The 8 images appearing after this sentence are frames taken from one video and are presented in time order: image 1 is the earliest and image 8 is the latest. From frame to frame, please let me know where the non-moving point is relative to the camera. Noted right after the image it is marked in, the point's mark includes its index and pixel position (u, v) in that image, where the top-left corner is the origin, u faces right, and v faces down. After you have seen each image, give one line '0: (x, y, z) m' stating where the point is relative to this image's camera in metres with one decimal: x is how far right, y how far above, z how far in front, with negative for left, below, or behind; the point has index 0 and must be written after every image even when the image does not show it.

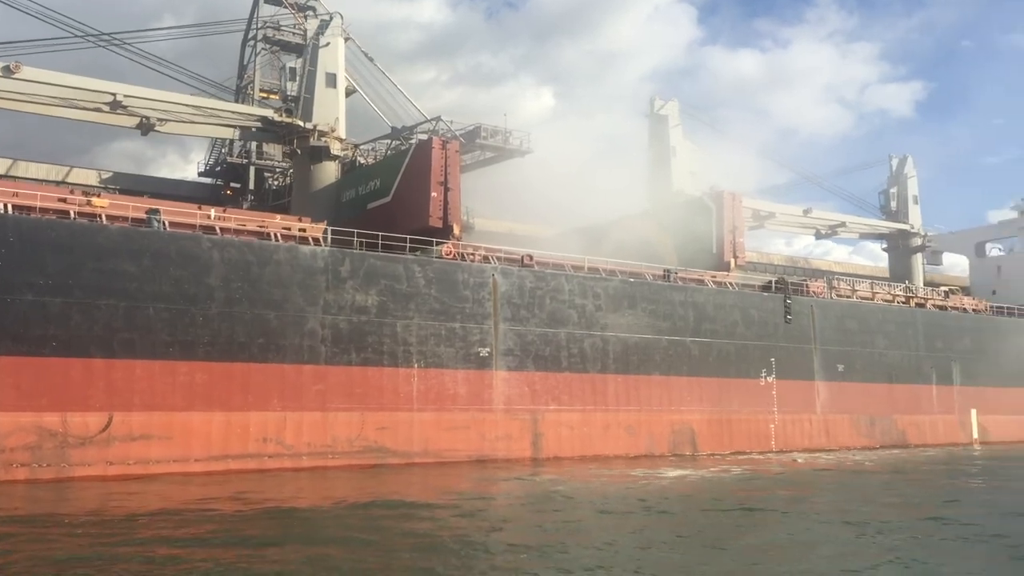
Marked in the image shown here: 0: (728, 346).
0: (+4.6, -1.3, +16.1) m
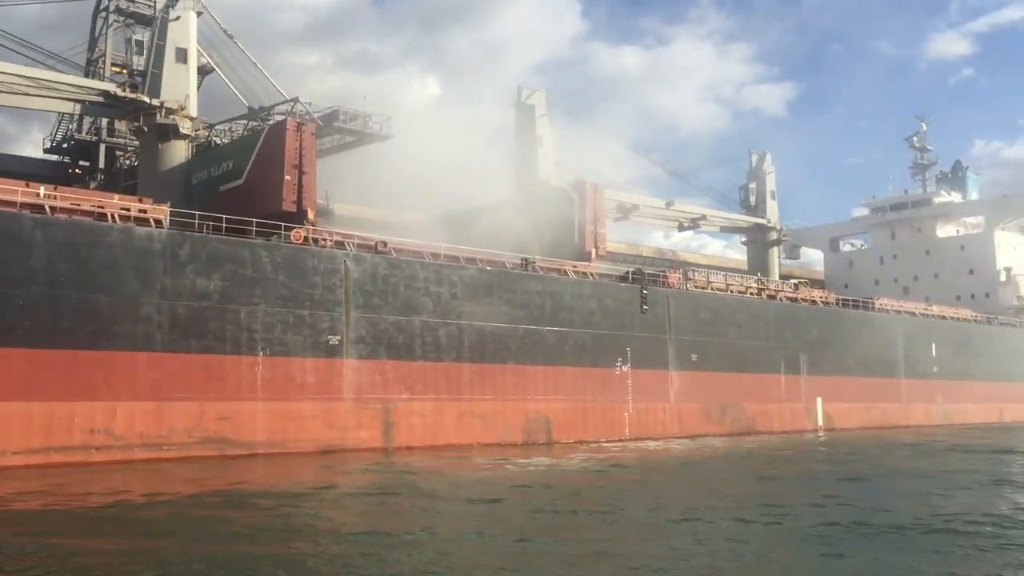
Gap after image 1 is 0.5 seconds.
0: (+1.6, -1.0, +16.2) m
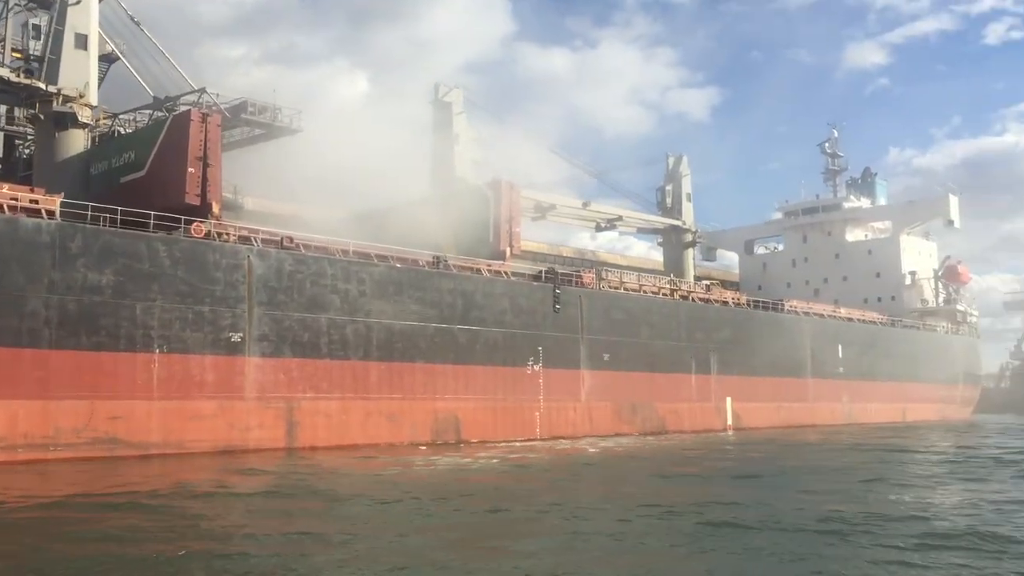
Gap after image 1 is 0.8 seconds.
0: (-0.3, -1.0, +16.1) m
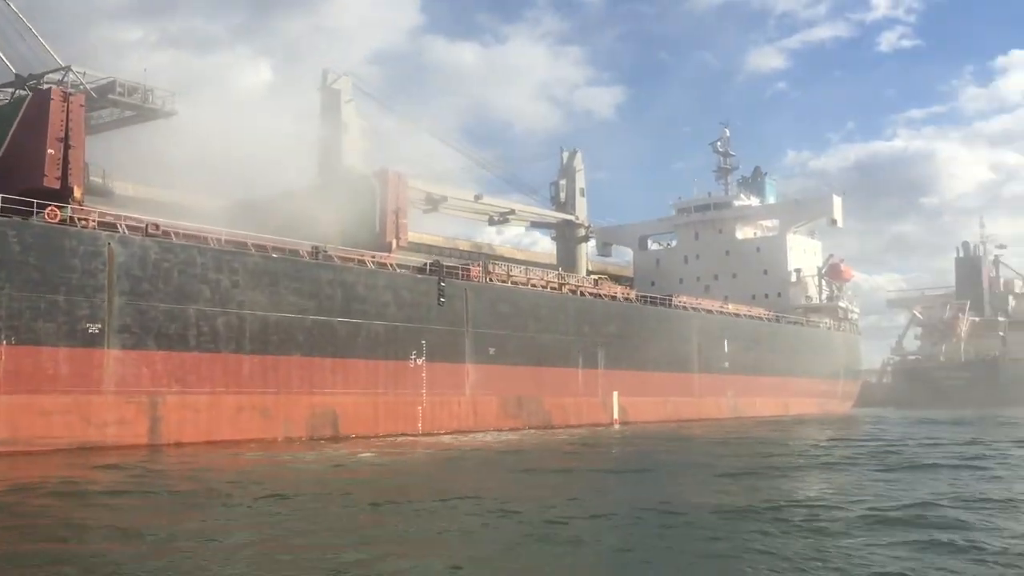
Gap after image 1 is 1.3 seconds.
0: (-2.8, -0.8, +15.8) m
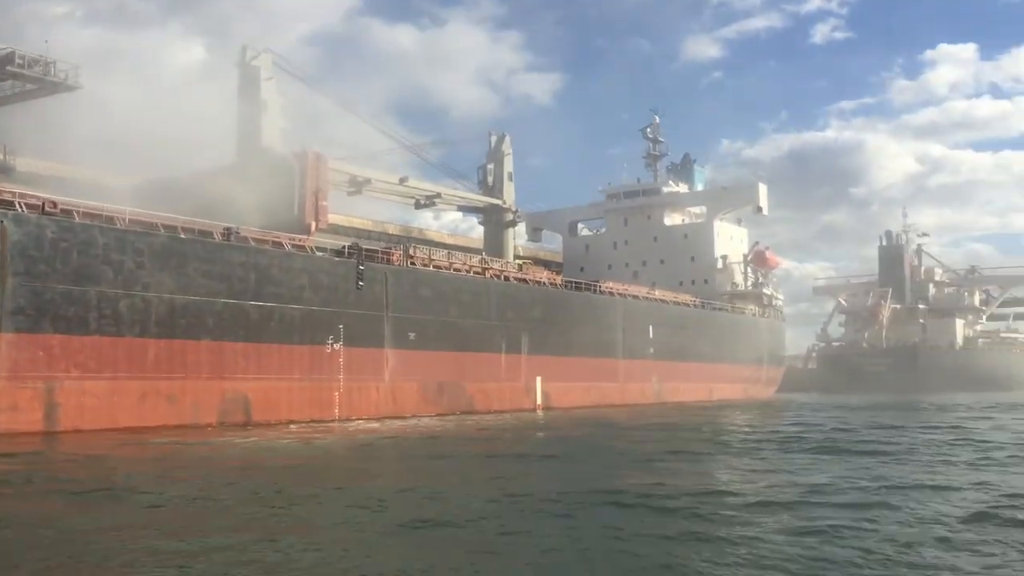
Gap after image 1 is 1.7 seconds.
0: (-4.5, -0.5, +15.4) m
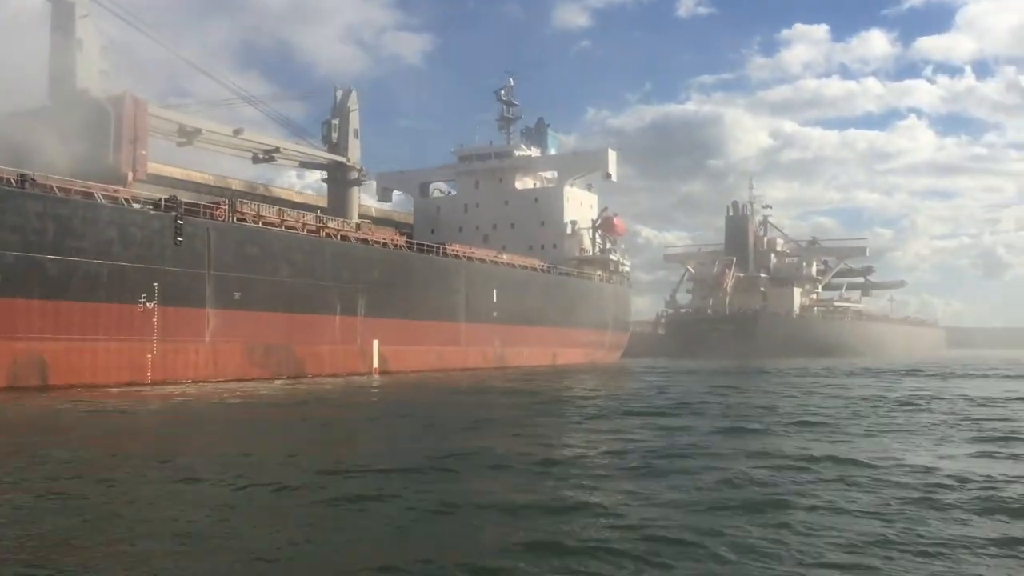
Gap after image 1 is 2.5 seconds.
0: (-7.7, +0.4, +14.2) m
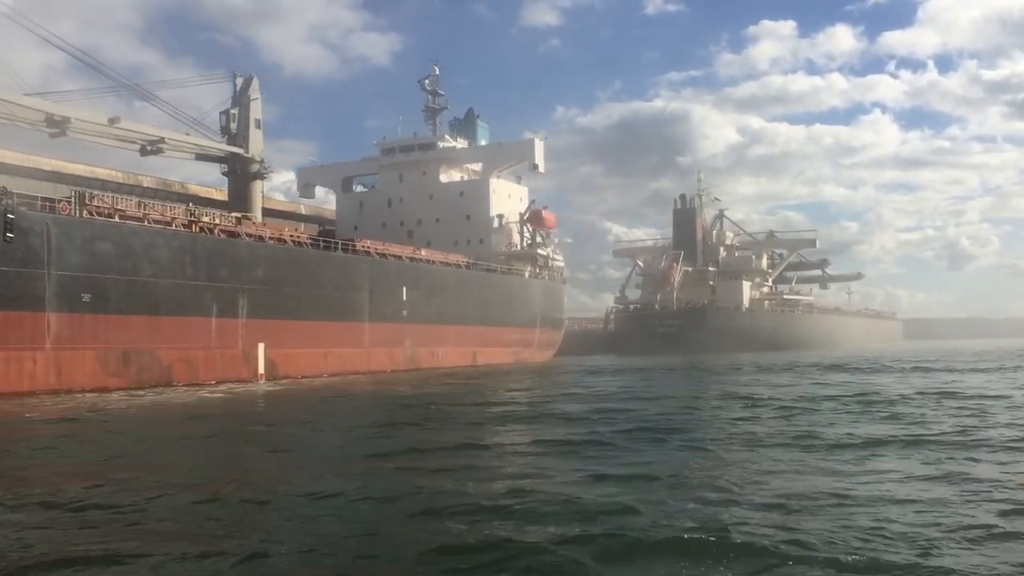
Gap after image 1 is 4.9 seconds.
0: (-9.6, +0.3, +12.9) m
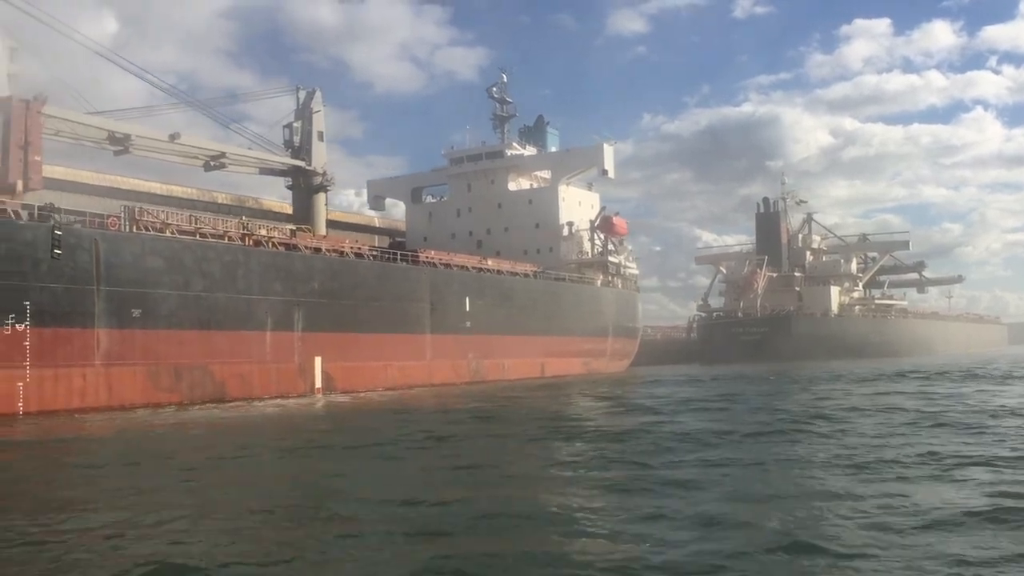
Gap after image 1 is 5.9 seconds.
0: (-8.6, 0.0, +13.1) m
